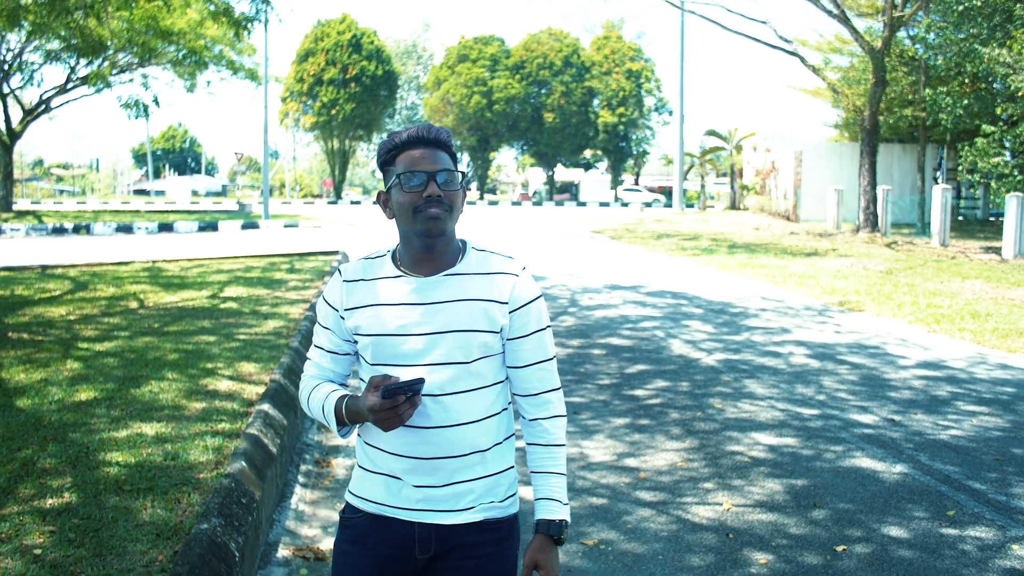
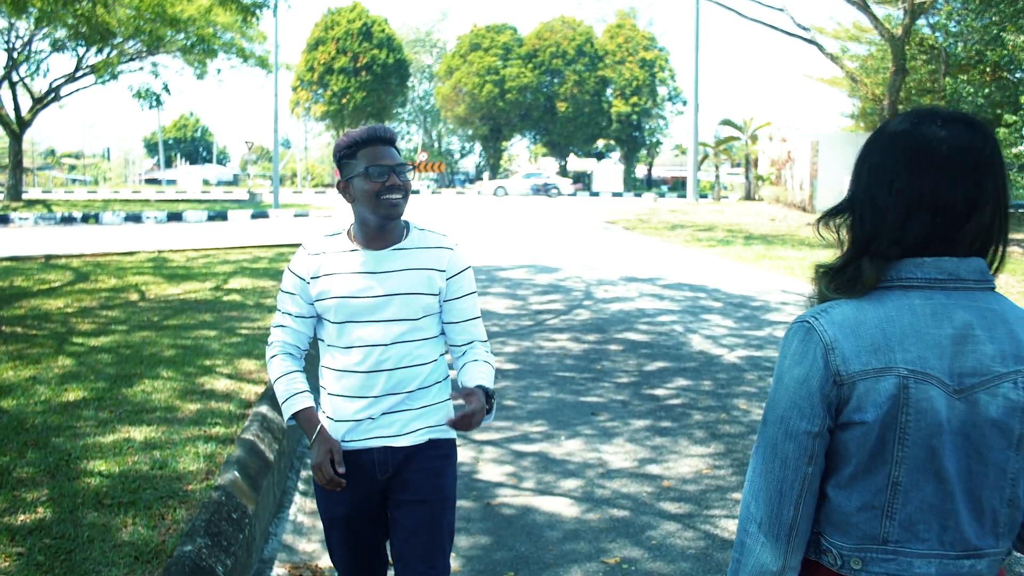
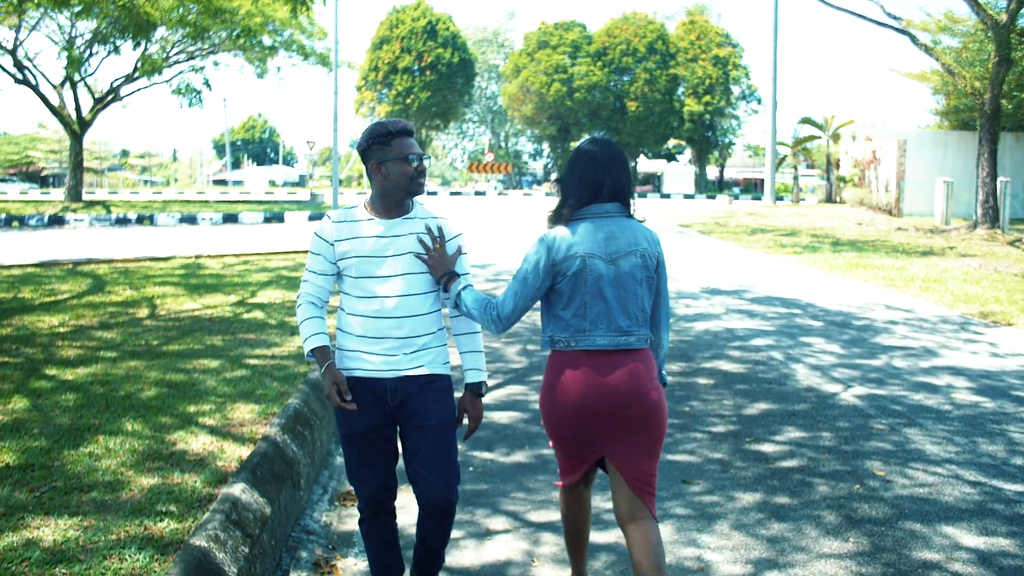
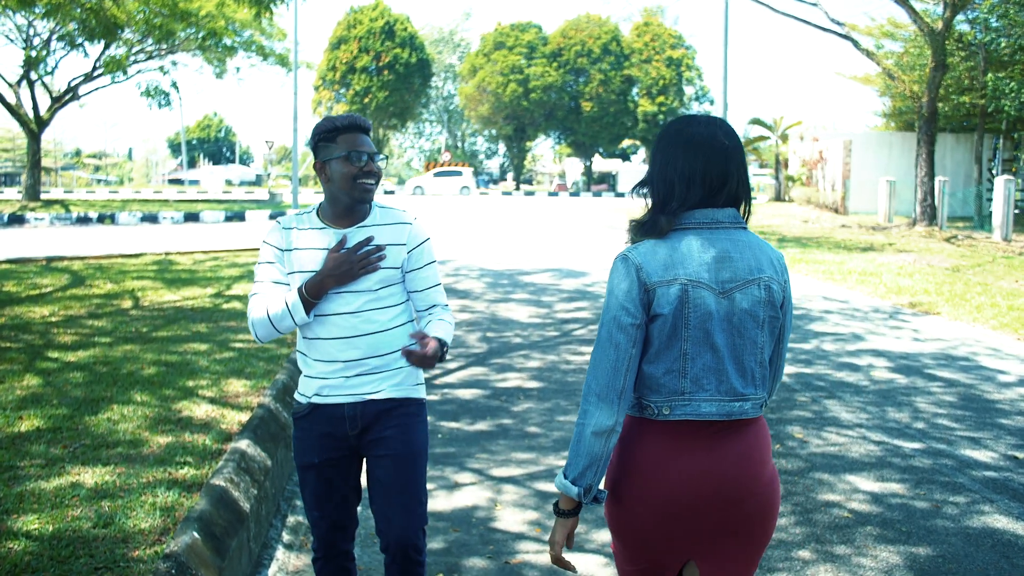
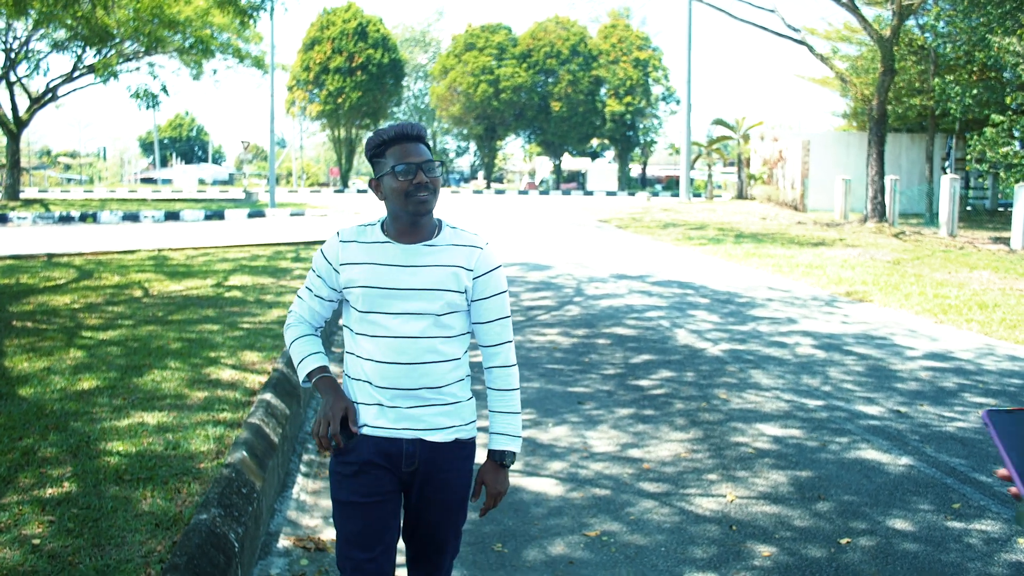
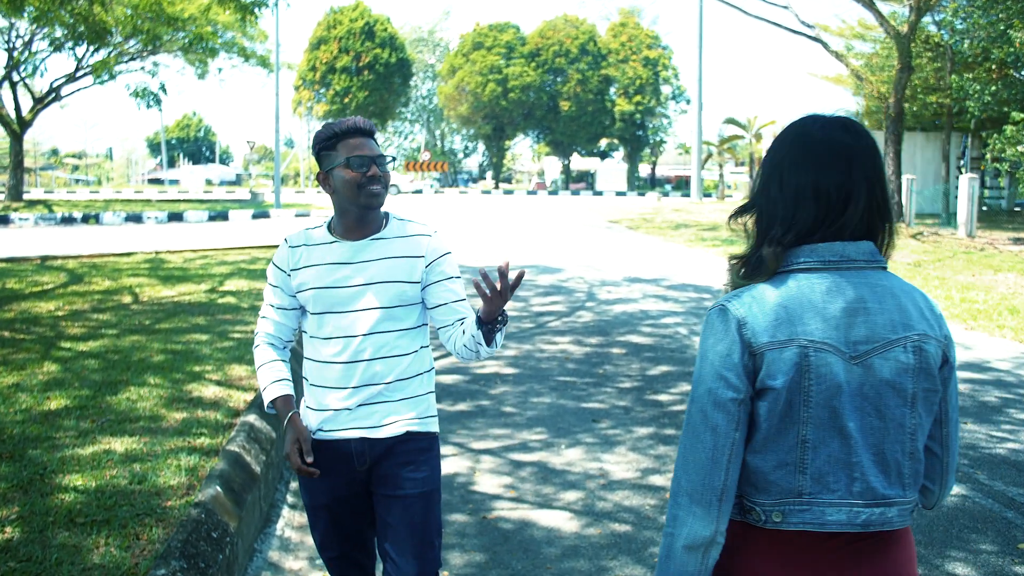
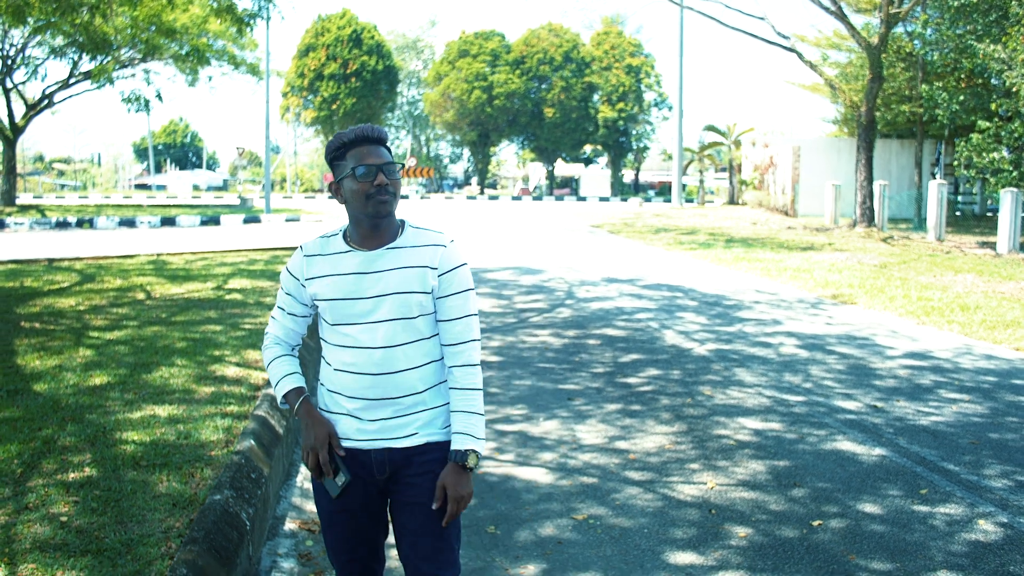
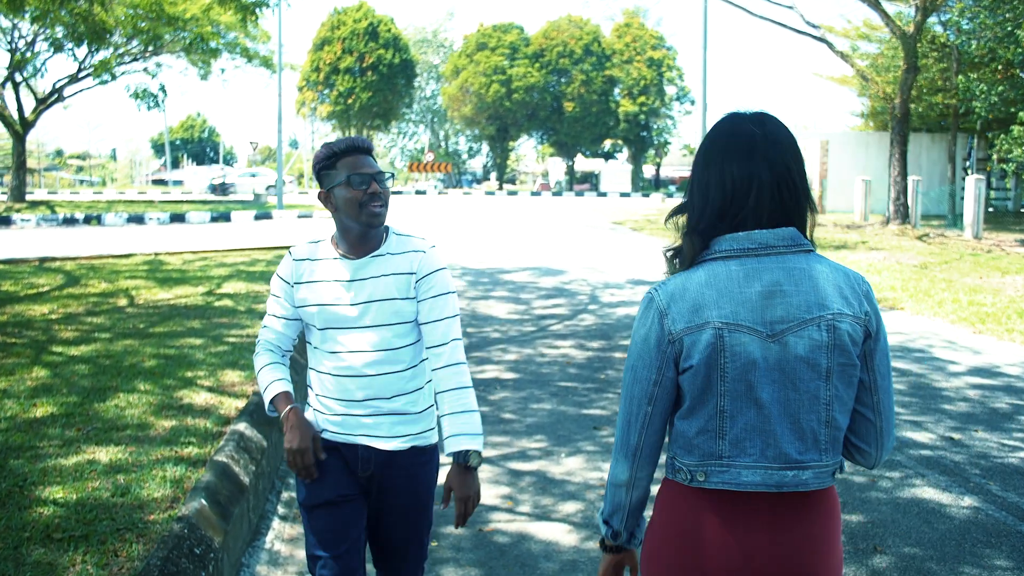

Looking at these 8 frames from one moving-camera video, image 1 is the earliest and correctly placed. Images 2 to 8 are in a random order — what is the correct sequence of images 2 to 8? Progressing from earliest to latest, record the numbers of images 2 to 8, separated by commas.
7, 5, 2, 6, 8, 4, 3
